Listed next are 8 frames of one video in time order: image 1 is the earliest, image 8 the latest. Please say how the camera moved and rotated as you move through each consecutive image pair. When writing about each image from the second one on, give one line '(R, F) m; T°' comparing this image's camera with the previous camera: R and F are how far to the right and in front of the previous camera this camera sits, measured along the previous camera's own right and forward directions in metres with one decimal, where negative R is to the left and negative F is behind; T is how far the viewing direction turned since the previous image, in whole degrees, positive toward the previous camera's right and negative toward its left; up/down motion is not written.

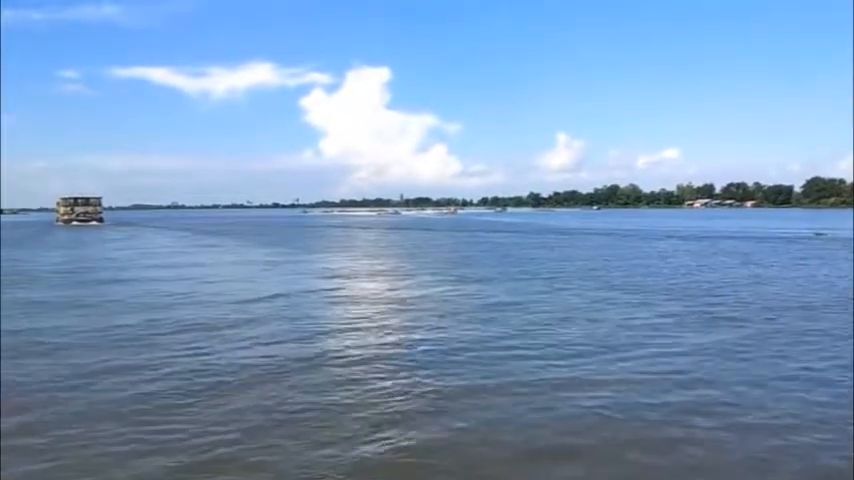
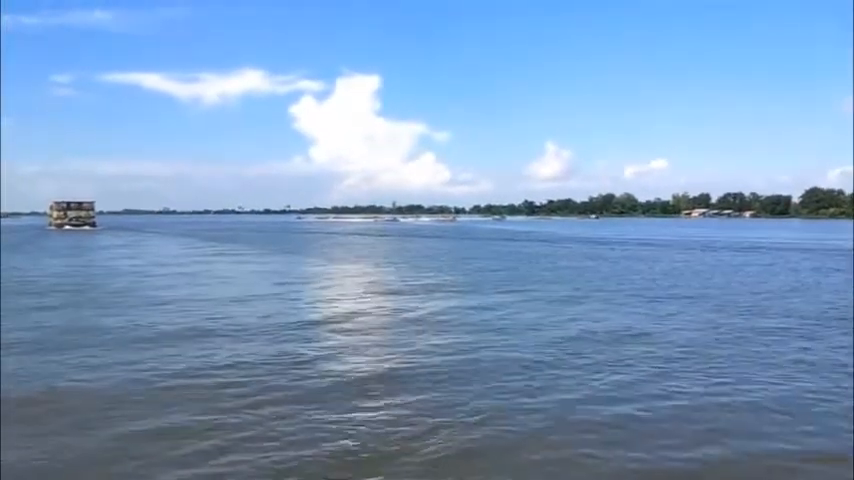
(-0.9, +0.8) m; +1°
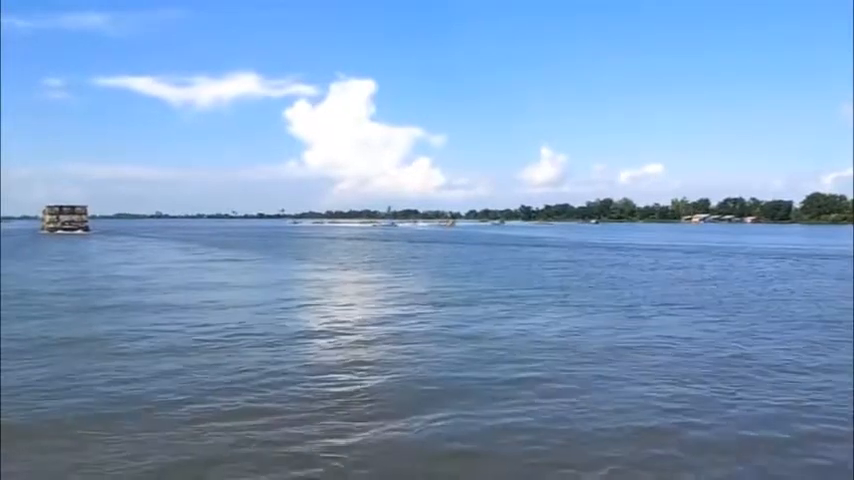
(-0.5, +0.9) m; +1°
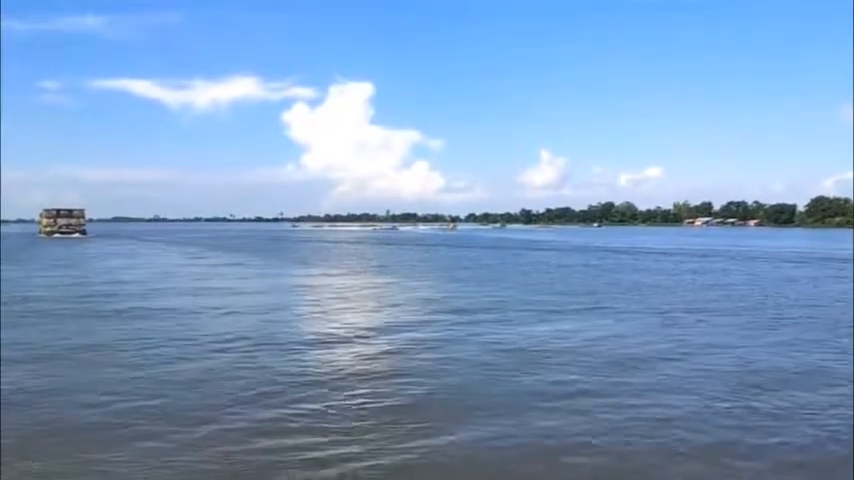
(-0.3, +0.7) m; 0°
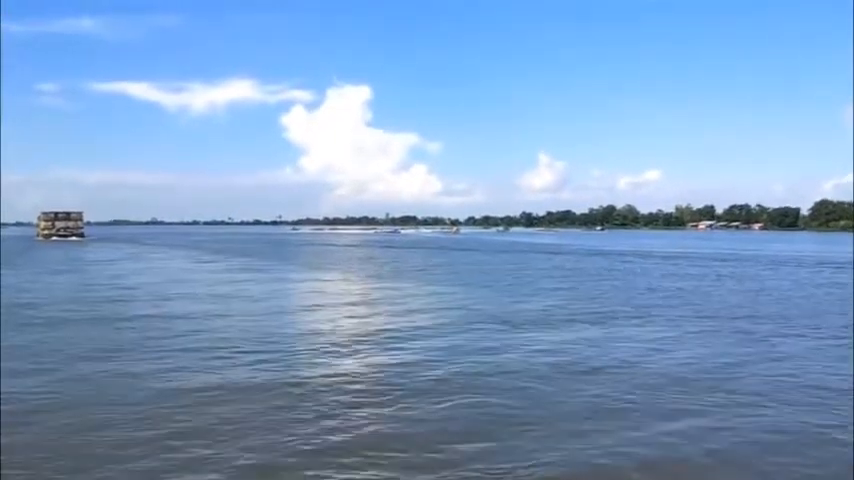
(-0.5, +0.6) m; 0°
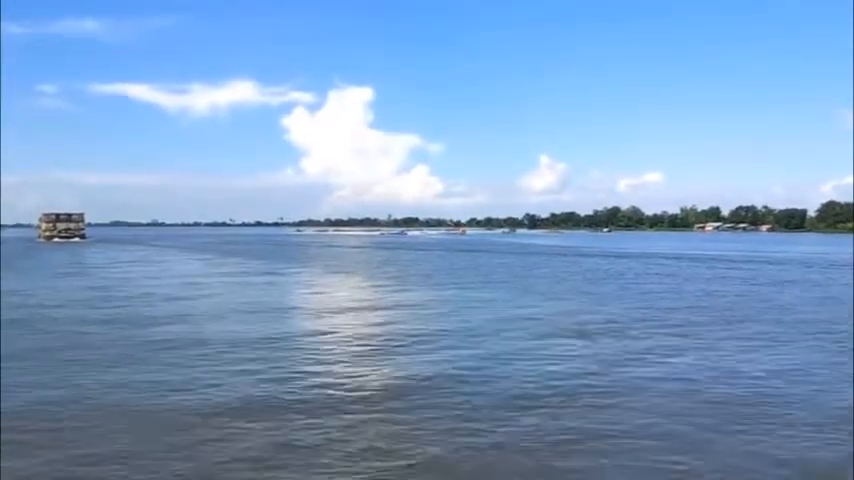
(-0.7, +0.4) m; 0°
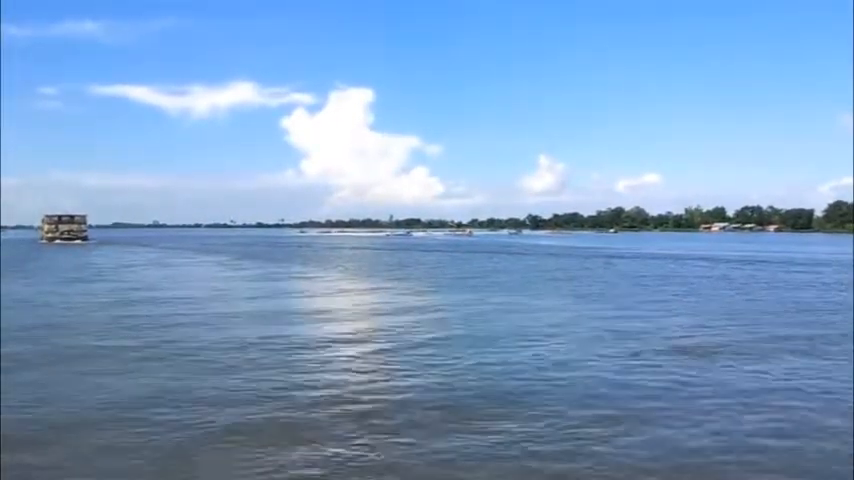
(-0.9, +0.3) m; 0°
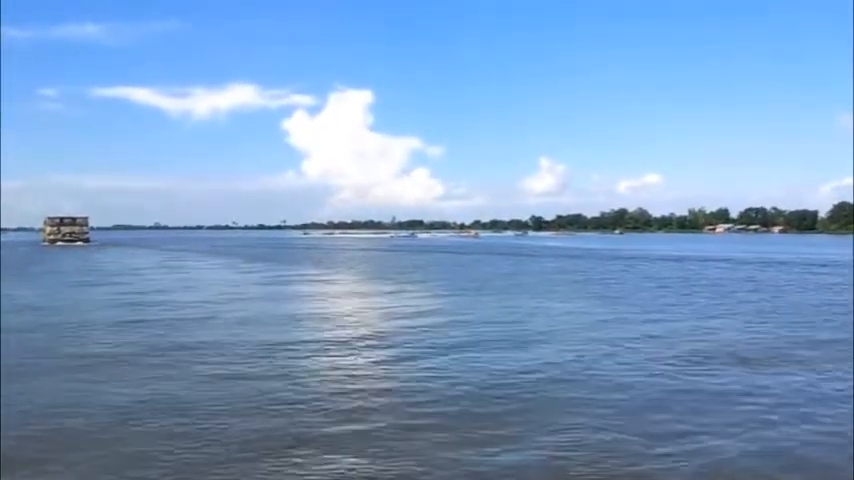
(-0.5, +0.1) m; 0°
